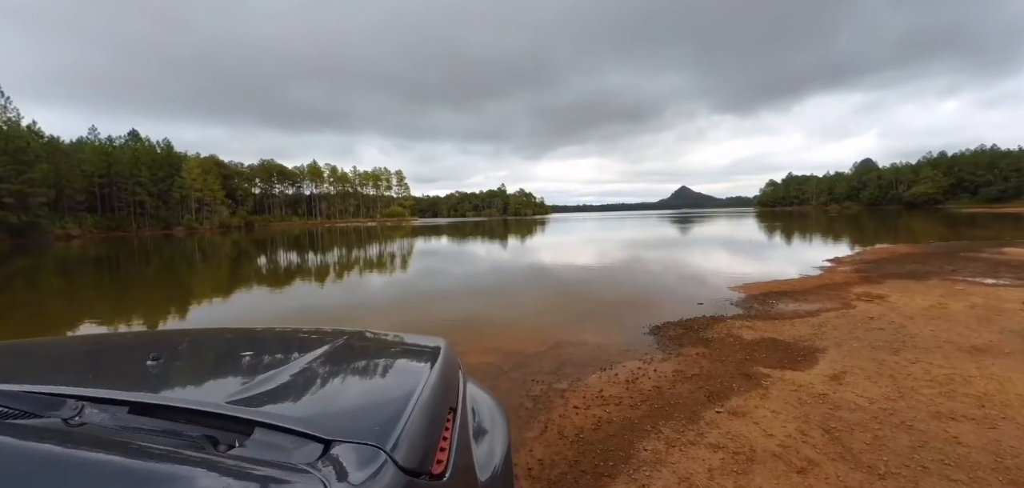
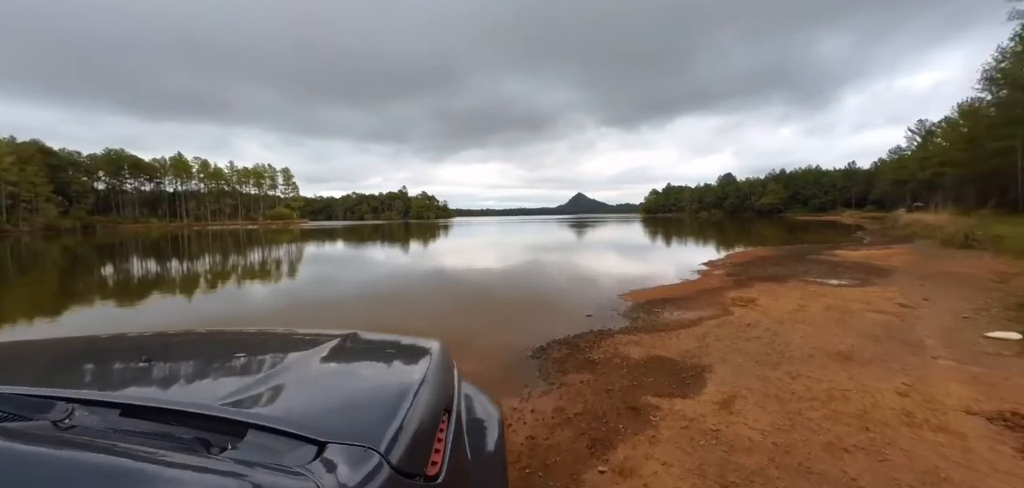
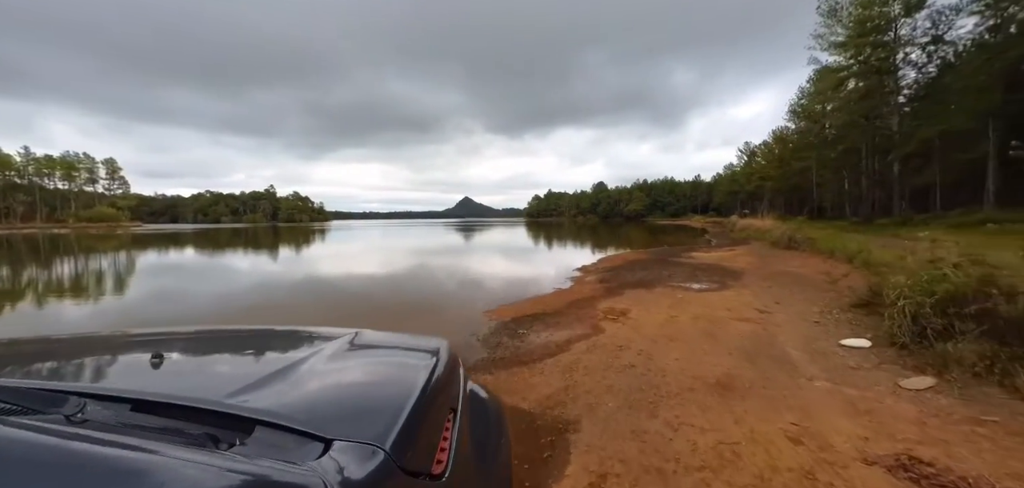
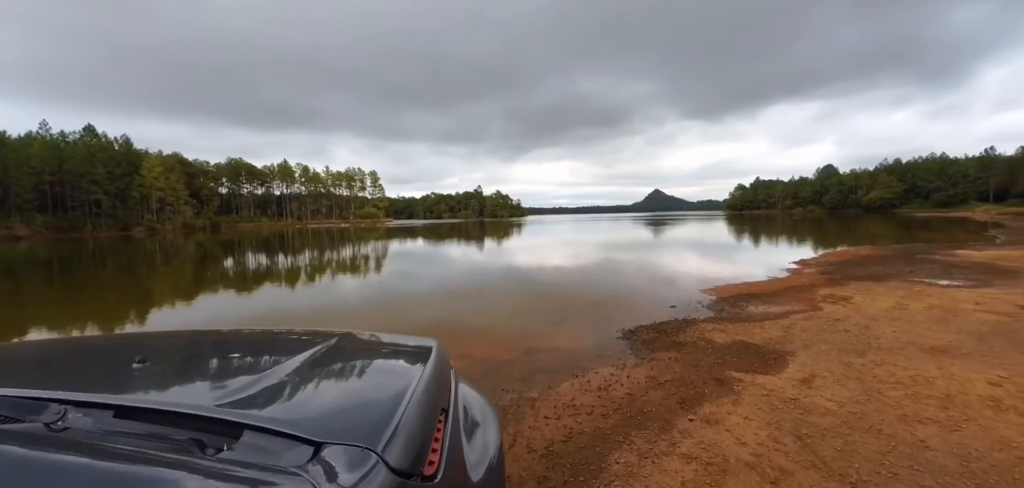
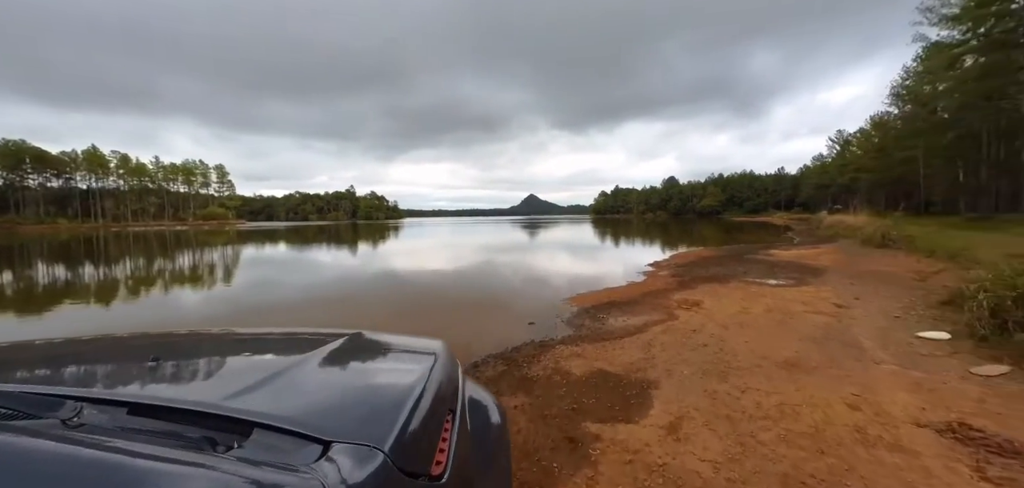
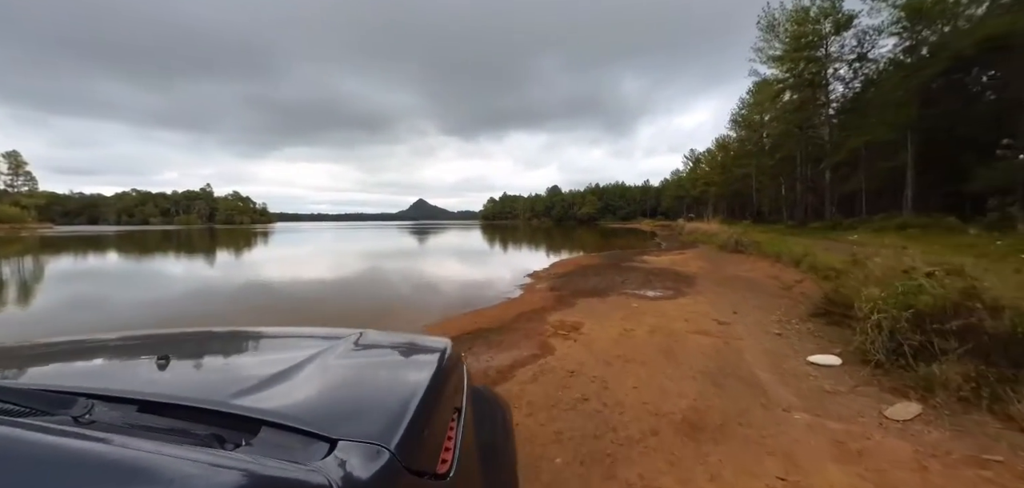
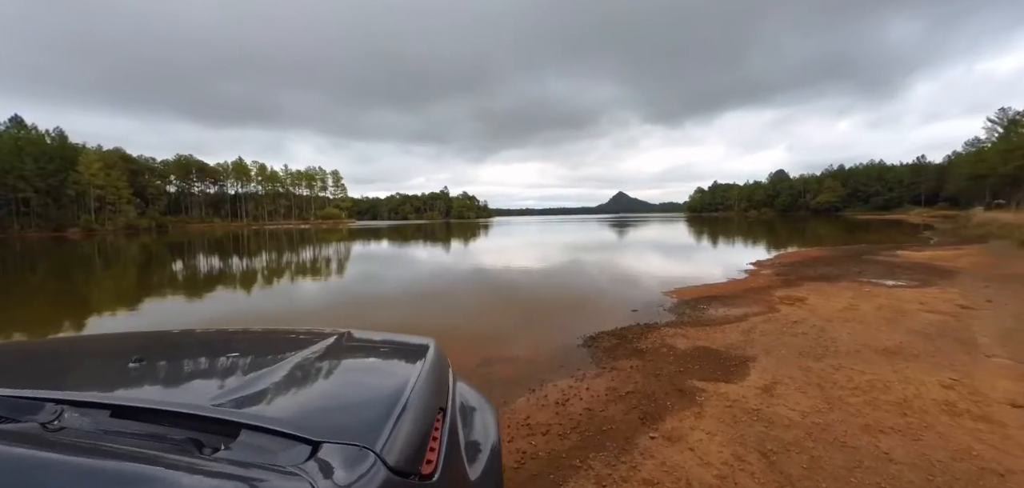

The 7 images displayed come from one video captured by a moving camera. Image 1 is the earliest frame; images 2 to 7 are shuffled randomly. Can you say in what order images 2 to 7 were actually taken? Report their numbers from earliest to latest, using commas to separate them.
4, 7, 2, 5, 3, 6
